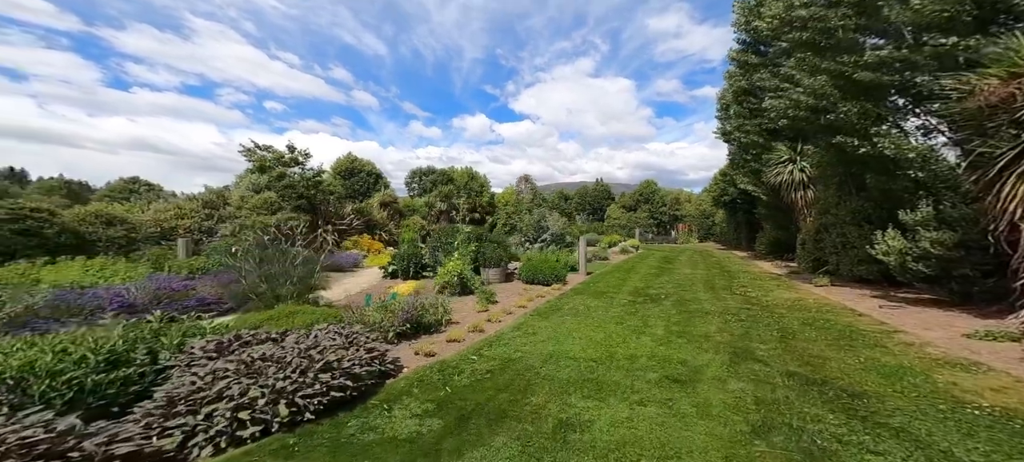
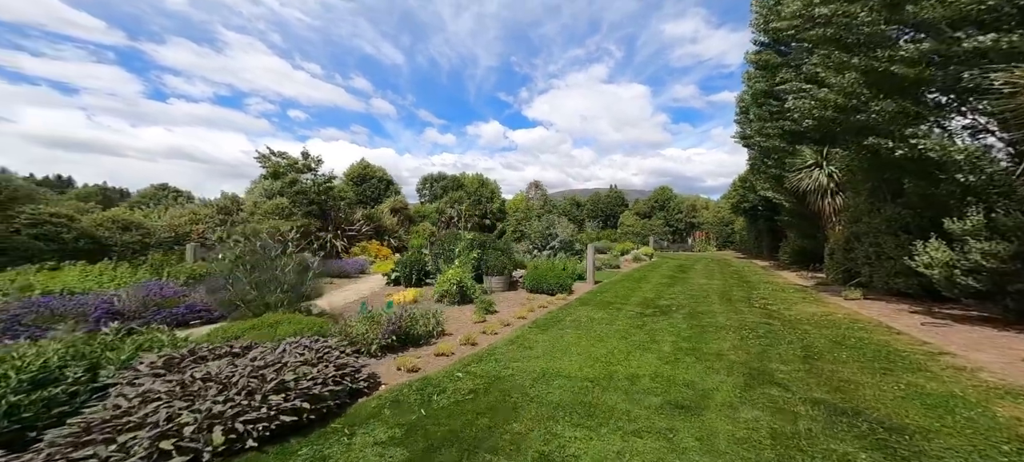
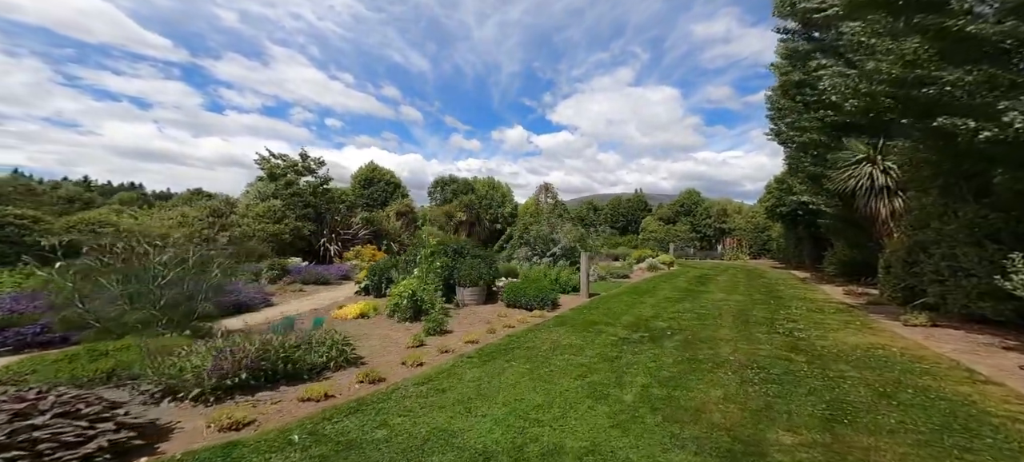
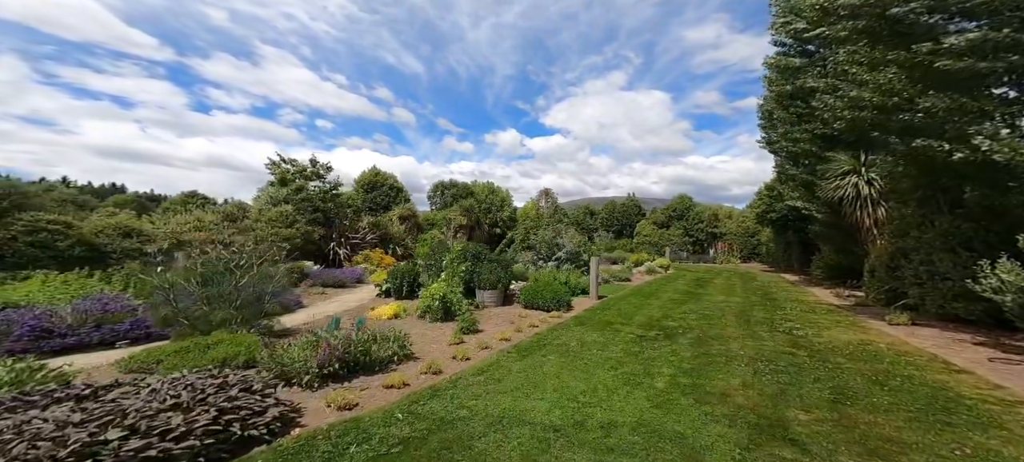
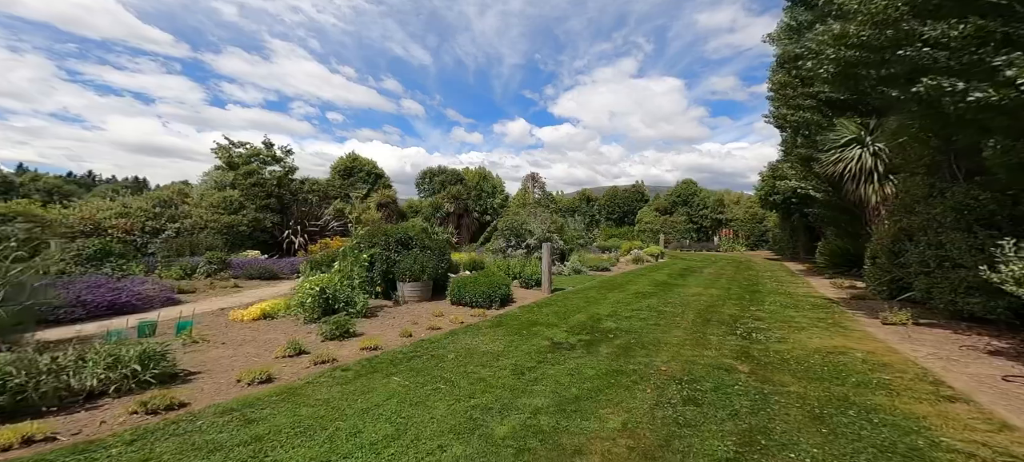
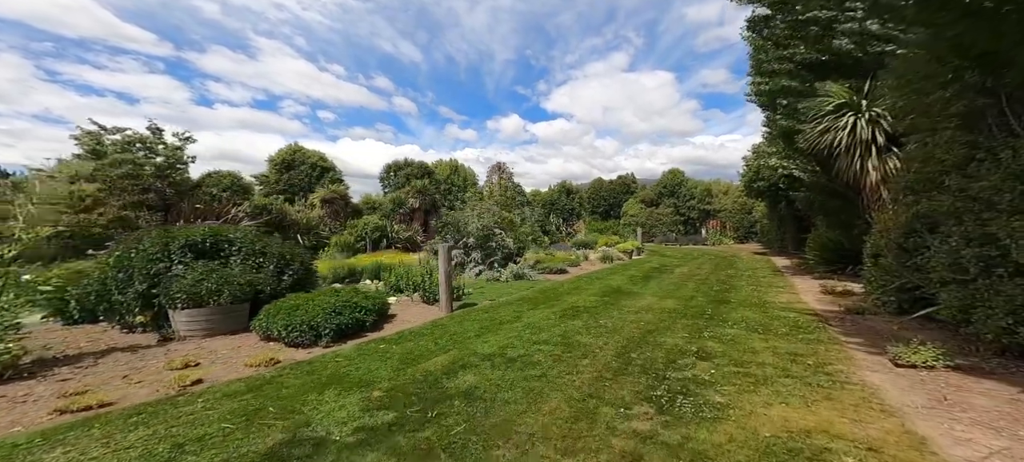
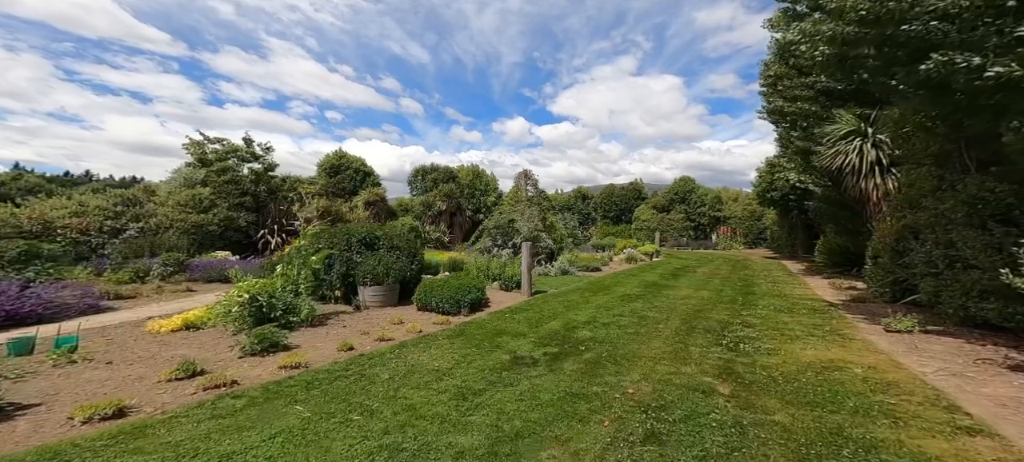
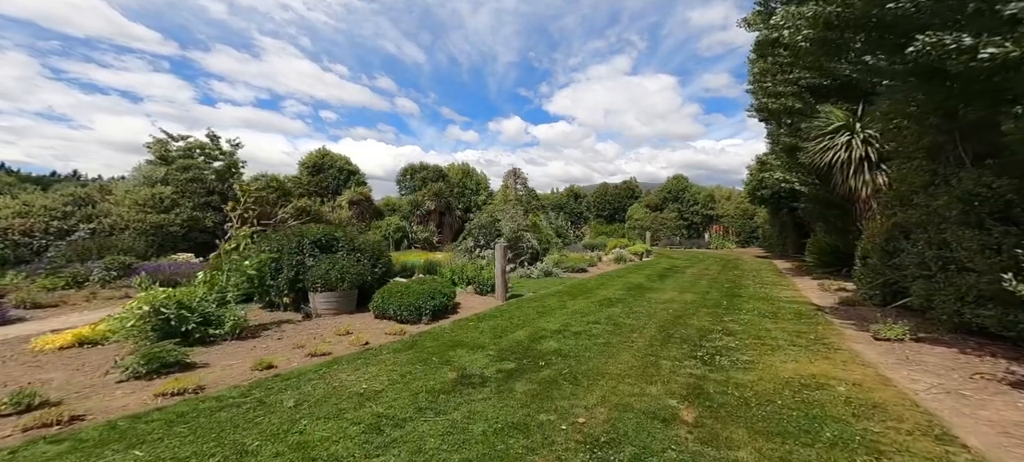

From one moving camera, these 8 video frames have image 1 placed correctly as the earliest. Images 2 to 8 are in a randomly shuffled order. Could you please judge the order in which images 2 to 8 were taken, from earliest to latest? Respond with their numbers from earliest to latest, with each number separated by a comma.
2, 4, 3, 5, 7, 8, 6
